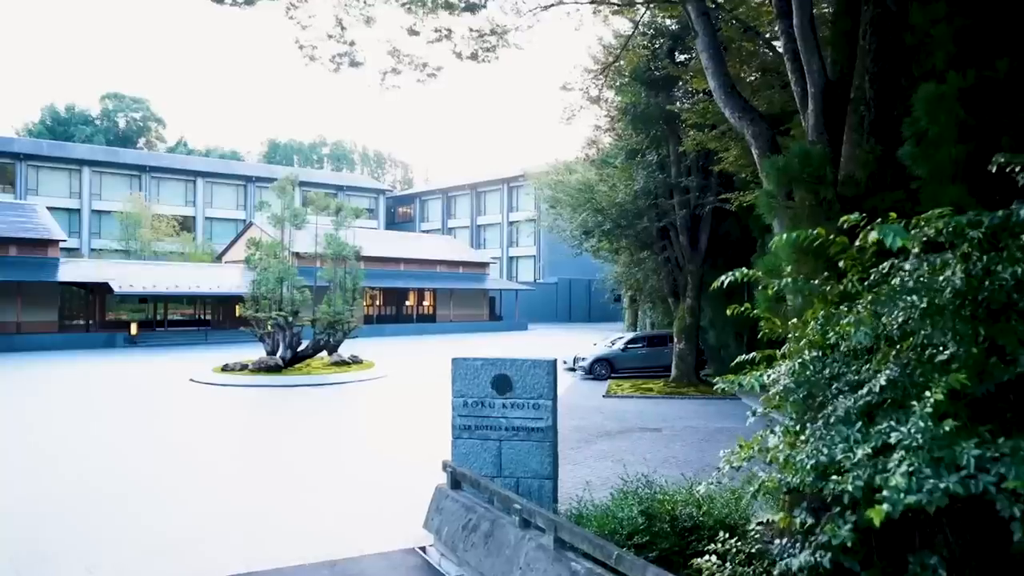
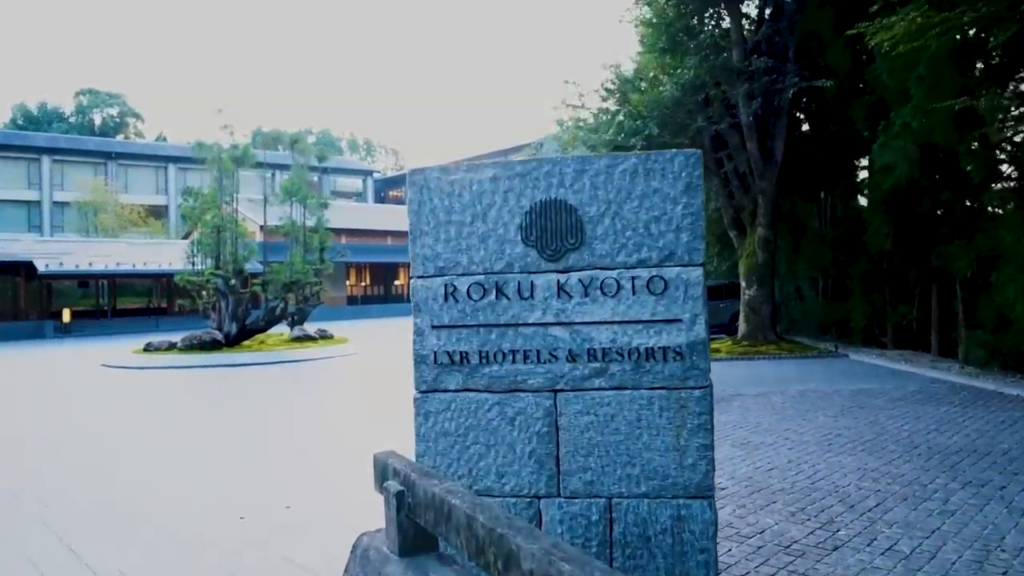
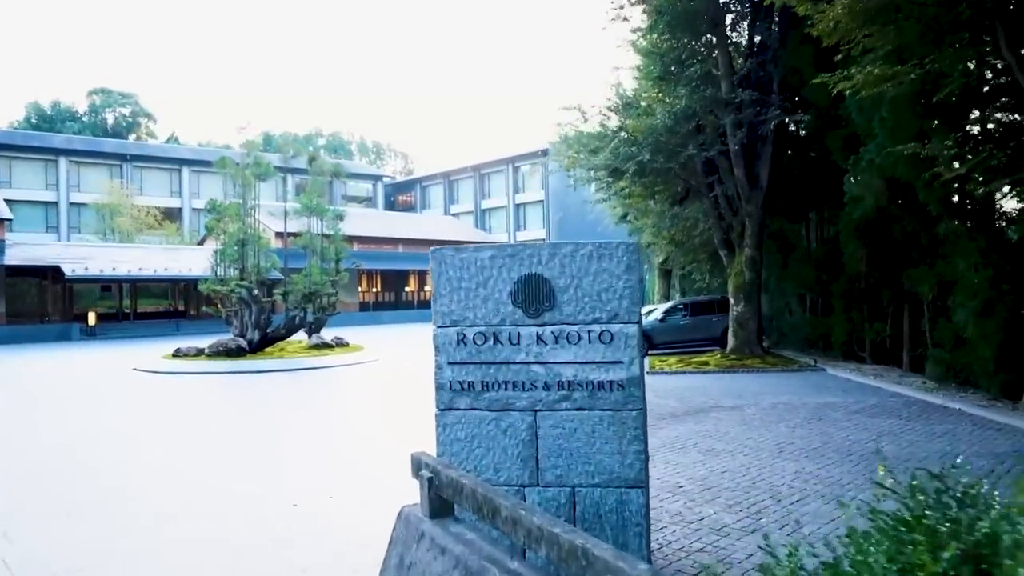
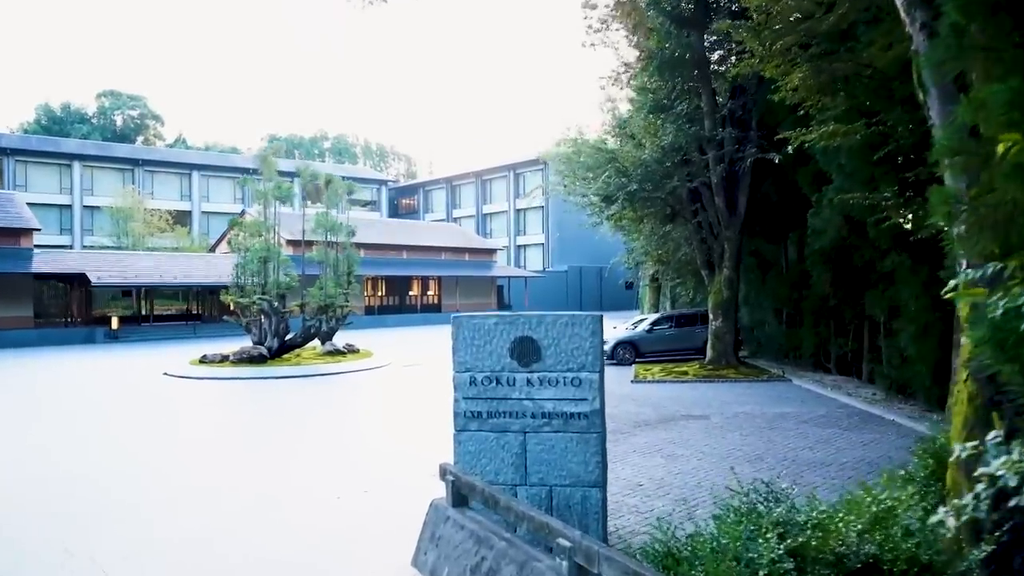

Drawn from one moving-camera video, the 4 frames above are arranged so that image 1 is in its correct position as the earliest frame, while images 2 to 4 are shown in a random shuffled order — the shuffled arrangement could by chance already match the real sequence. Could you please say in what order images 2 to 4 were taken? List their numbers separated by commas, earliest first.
4, 3, 2
